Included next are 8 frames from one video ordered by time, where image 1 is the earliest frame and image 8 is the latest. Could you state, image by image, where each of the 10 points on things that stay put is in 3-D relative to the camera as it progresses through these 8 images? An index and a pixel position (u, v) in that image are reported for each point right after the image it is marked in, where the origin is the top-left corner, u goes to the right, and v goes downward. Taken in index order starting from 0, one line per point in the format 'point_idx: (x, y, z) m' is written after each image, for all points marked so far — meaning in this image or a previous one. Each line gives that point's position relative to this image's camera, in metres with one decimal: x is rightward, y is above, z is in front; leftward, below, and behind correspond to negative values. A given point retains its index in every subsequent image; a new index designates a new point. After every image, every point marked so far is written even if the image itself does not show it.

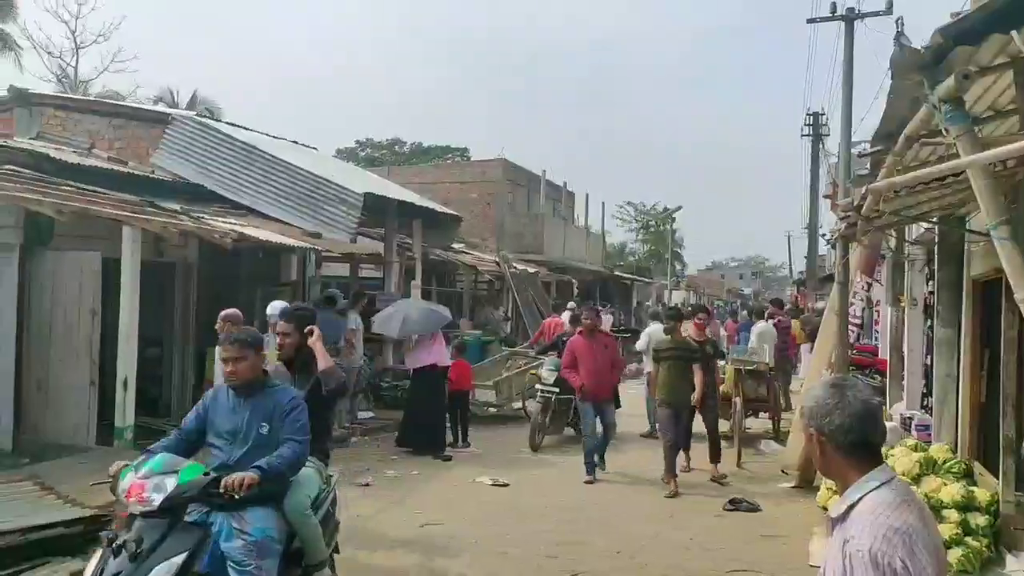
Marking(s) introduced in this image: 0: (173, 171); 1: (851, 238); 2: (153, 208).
0: (-4.5, +1.5, +12.5) m
1: (+2.7, +0.4, +7.5) m
2: (-3.6, +0.8, +9.4) m
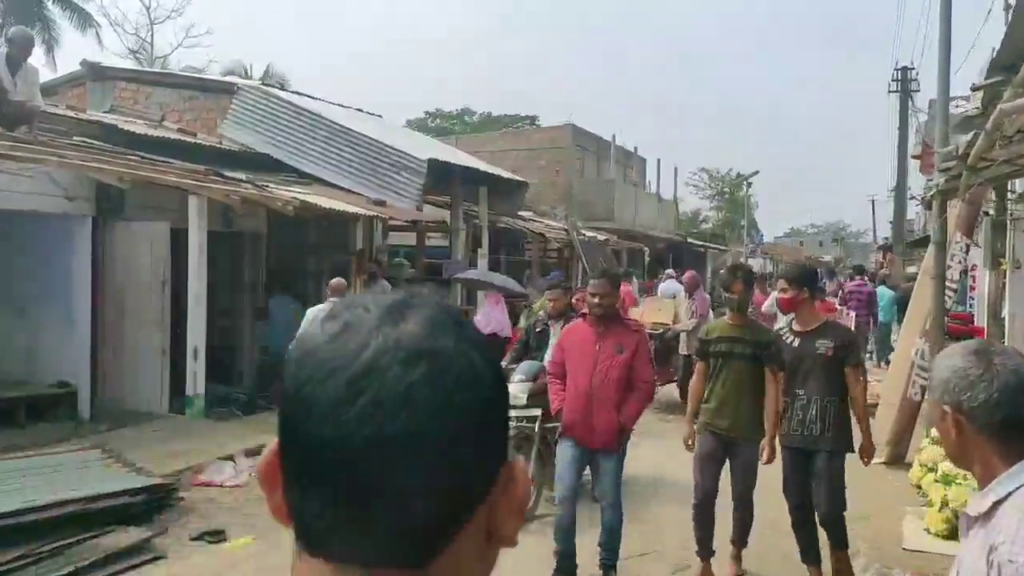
0: (-3.6, +1.9, +12.4) m
1: (+3.2, +0.7, +7.0) m
2: (-2.9, +1.1, +9.3) m
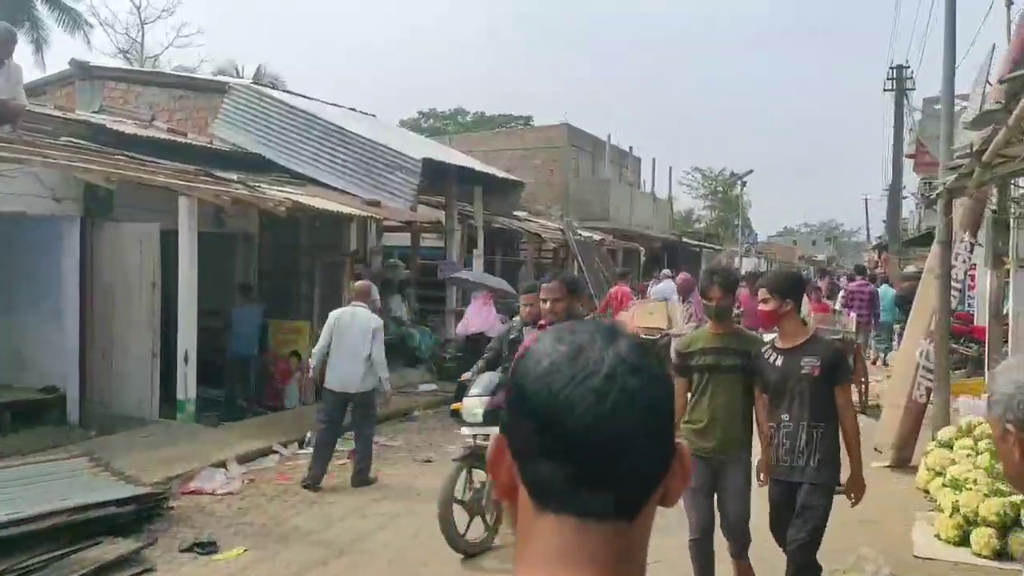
0: (-3.6, +1.9, +12.2) m
1: (+3.2, +0.7, +6.8) m
2: (-2.9, +1.1, +9.1) m
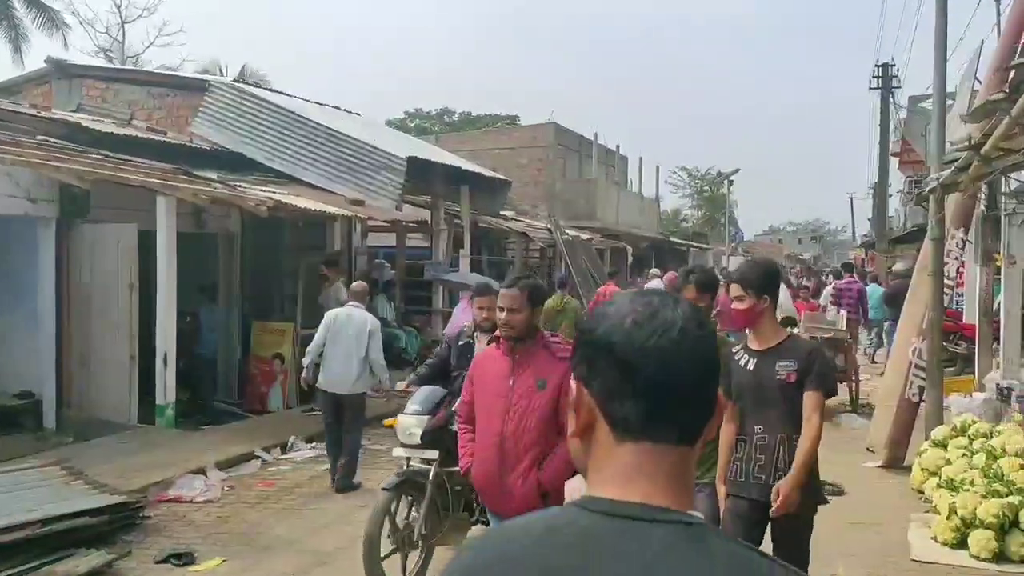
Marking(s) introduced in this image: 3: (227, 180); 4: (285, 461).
0: (-3.8, +1.9, +12.0) m
1: (+3.1, +0.7, +6.7) m
2: (-3.0, +1.1, +8.9) m
3: (-2.9, +1.1, +9.8) m
4: (-1.9, -1.5, +8.1) m
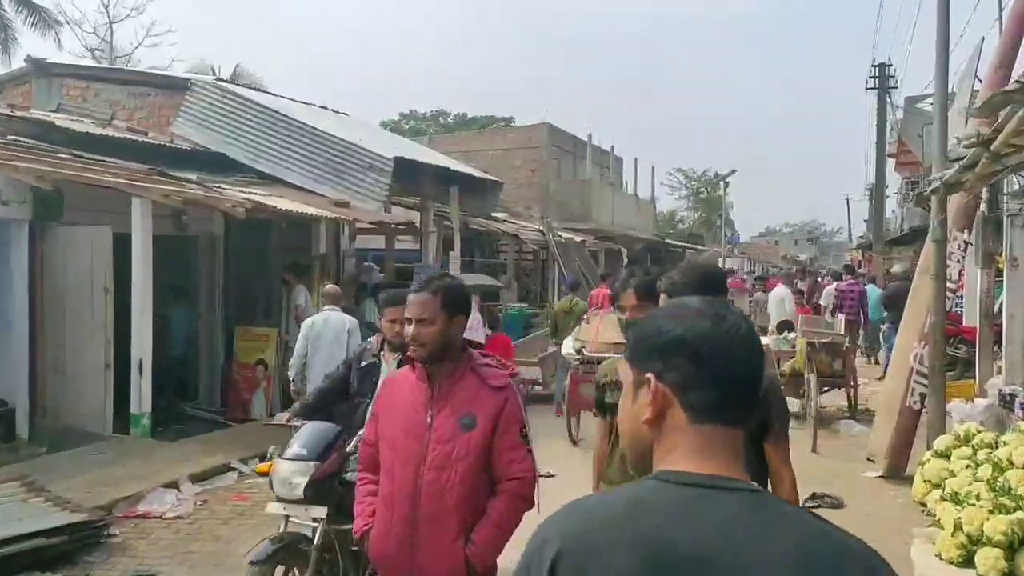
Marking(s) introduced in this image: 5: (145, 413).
0: (-3.9, +1.8, +11.7) m
1: (+3.0, +0.7, +6.4) m
2: (-3.2, +1.0, +8.6) m
3: (-3.1, +1.1, +9.5) m
4: (-2.1, -1.5, +7.8) m
5: (-3.4, -1.1, +8.7) m
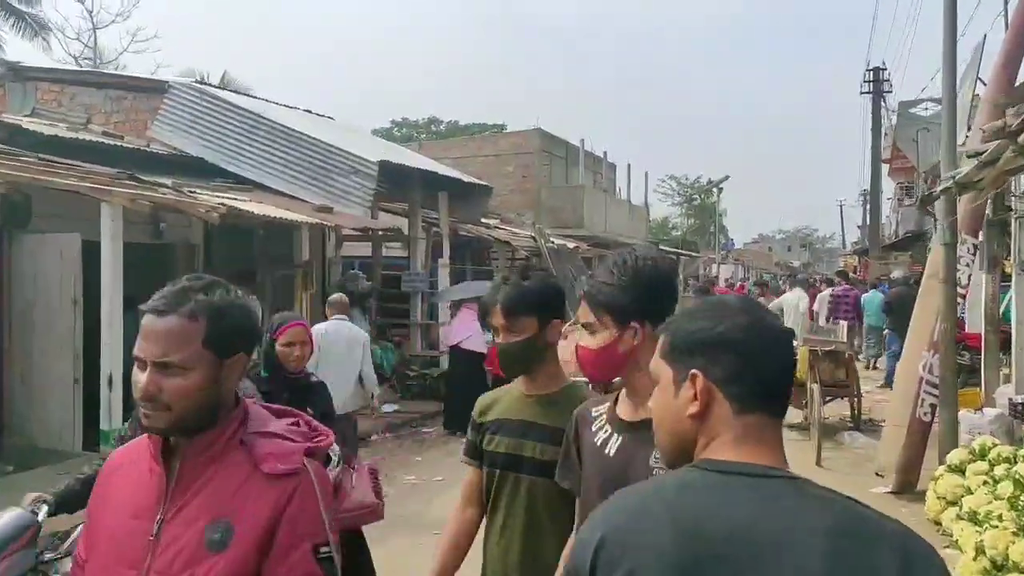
0: (-4.0, +1.7, +11.3) m
1: (+2.9, +0.7, +6.1) m
2: (-3.3, +0.9, +8.2) m
3: (-3.2, +1.0, +9.0) m
4: (-2.1, -1.6, +7.4) m
5: (-3.4, -1.2, +8.2) m
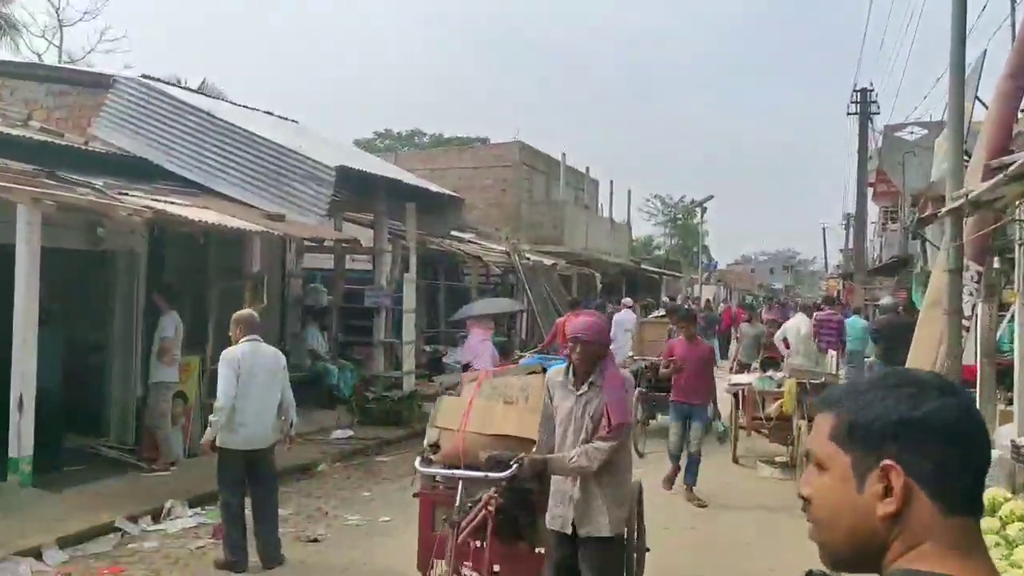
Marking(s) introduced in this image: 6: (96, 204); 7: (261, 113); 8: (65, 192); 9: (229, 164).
0: (-4.4, +1.6, +10.5) m
1: (+2.7, +0.5, +5.3) m
2: (-3.6, +0.8, +7.3) m
3: (-3.5, +0.9, +8.2) m
4: (-2.5, -1.7, +6.5) m
5: (-3.8, -1.3, +7.4) m
6: (-3.1, +0.6, +7.0) m
7: (-3.3, +2.3, +12.6) m
8: (-3.3, +0.7, +7.0) m
9: (-3.1, +1.3, +10.3) m
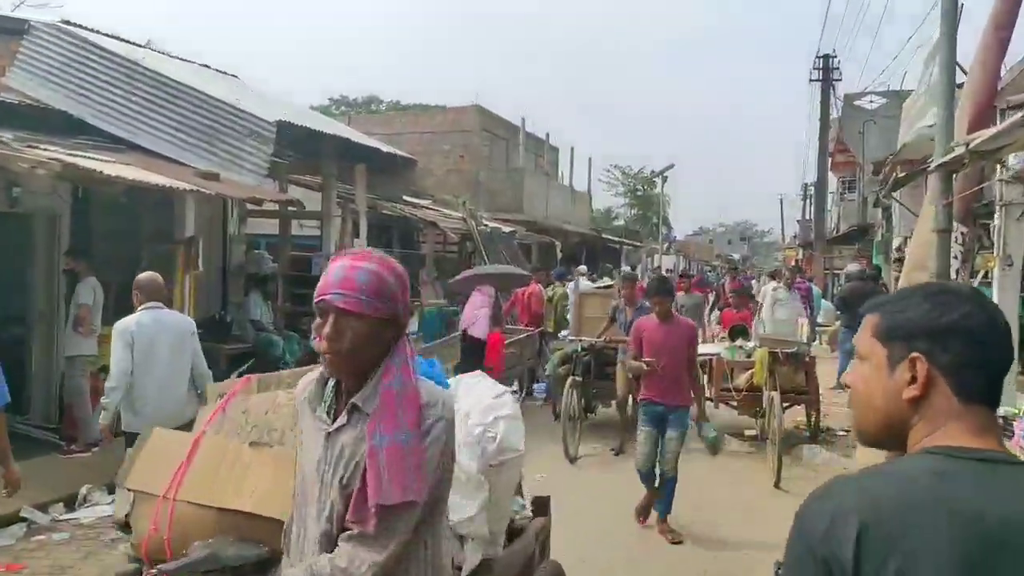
0: (-4.8, +1.9, +9.6) m
1: (+2.4, +0.7, +4.8) m
2: (-3.9, +1.1, +6.5) m
3: (-3.8, +1.2, +7.4) m
4: (-2.8, -1.5, +5.9) m
5: (-4.1, -1.0, +6.6) m
6: (-3.4, +0.9, +6.2) m
7: (-3.9, +2.8, +11.8) m
8: (-3.6, +1.0, +6.2) m
9: (-3.5, +1.7, +9.5) m
